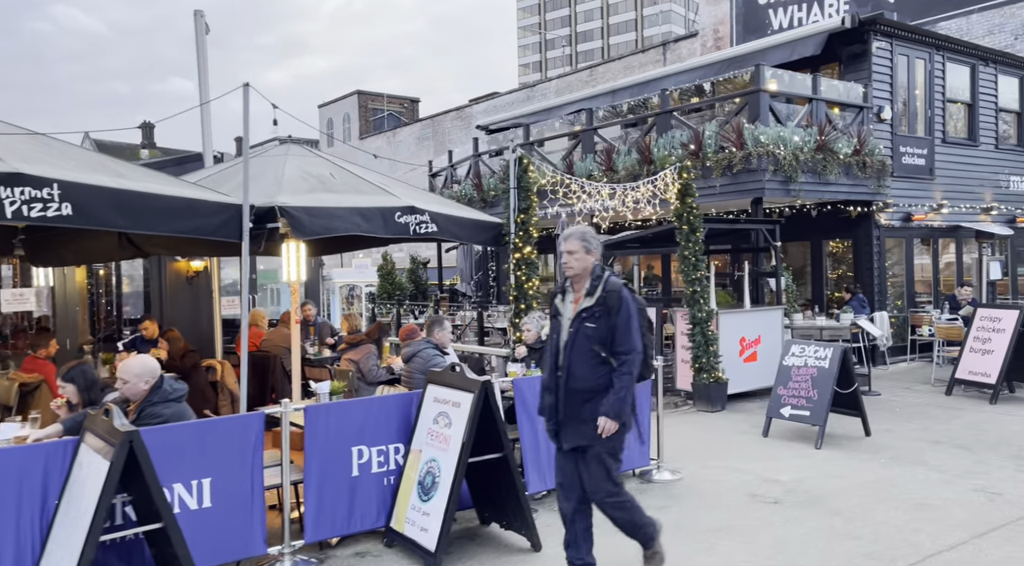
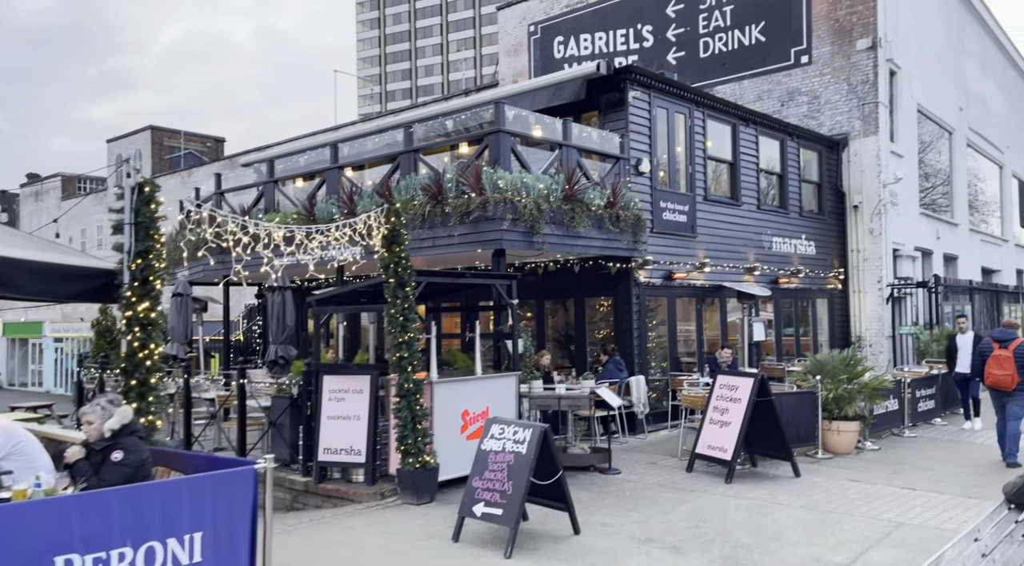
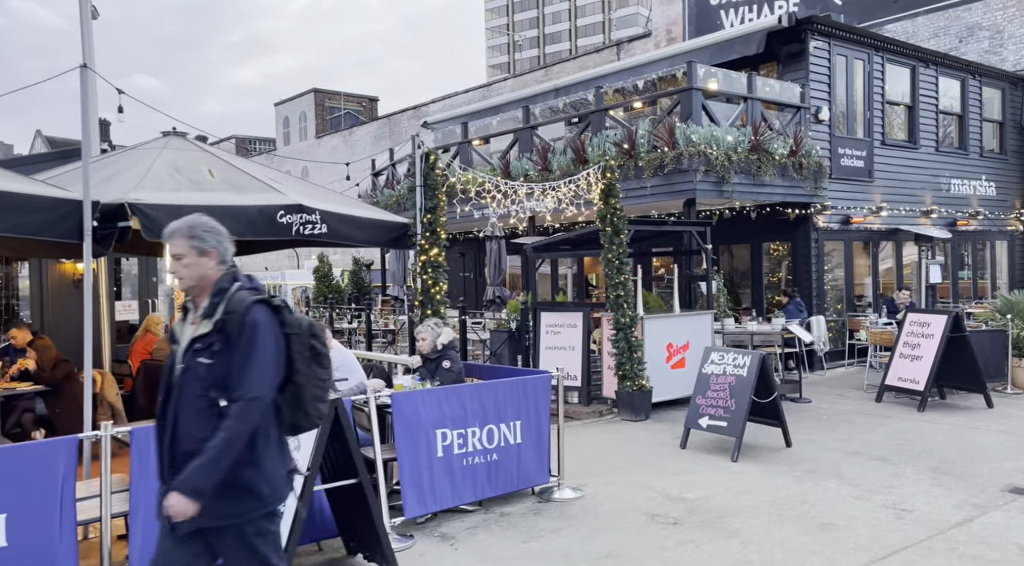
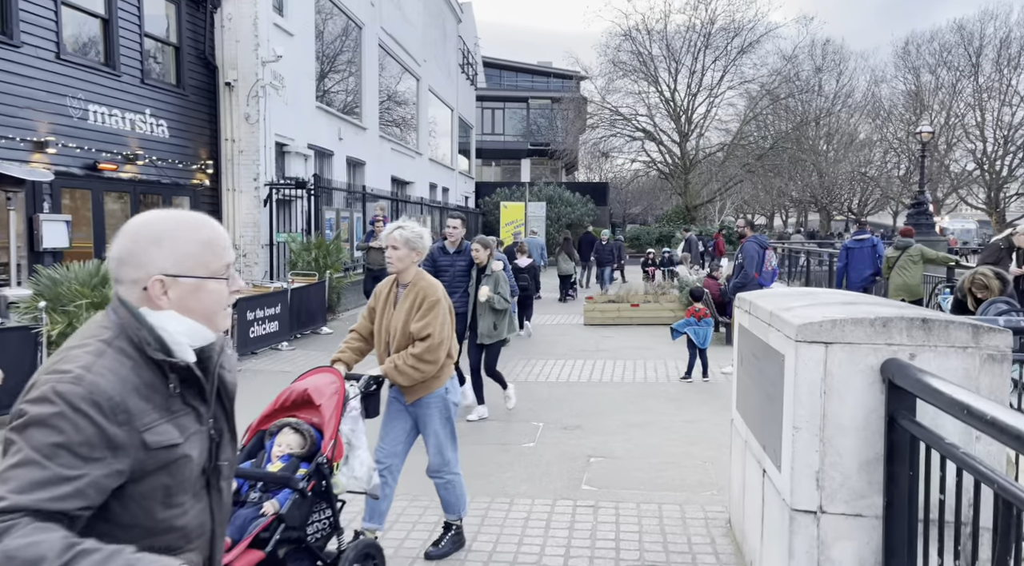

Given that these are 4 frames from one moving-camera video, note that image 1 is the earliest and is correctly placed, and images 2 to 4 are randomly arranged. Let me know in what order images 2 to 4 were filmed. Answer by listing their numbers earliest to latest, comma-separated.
3, 2, 4
